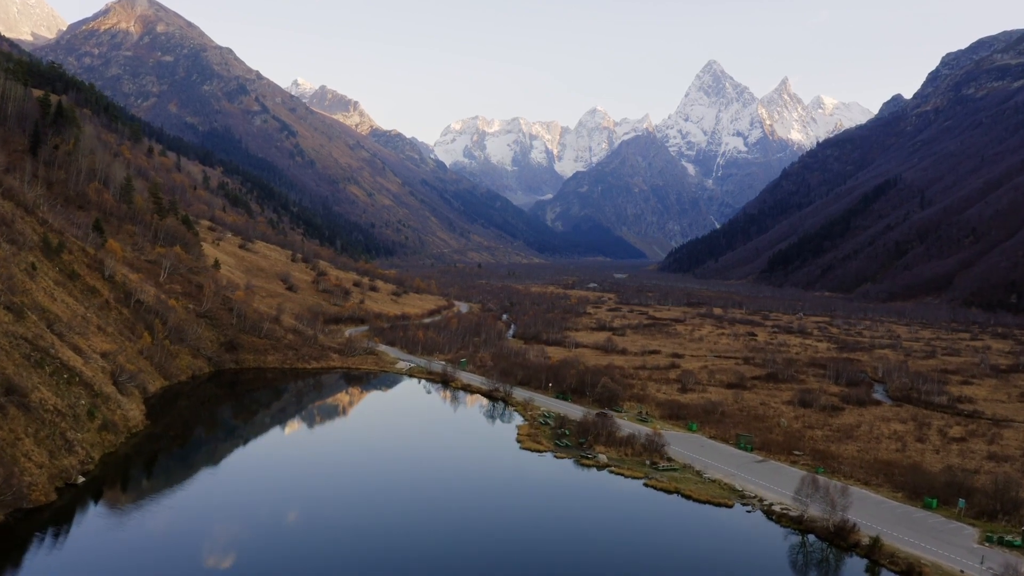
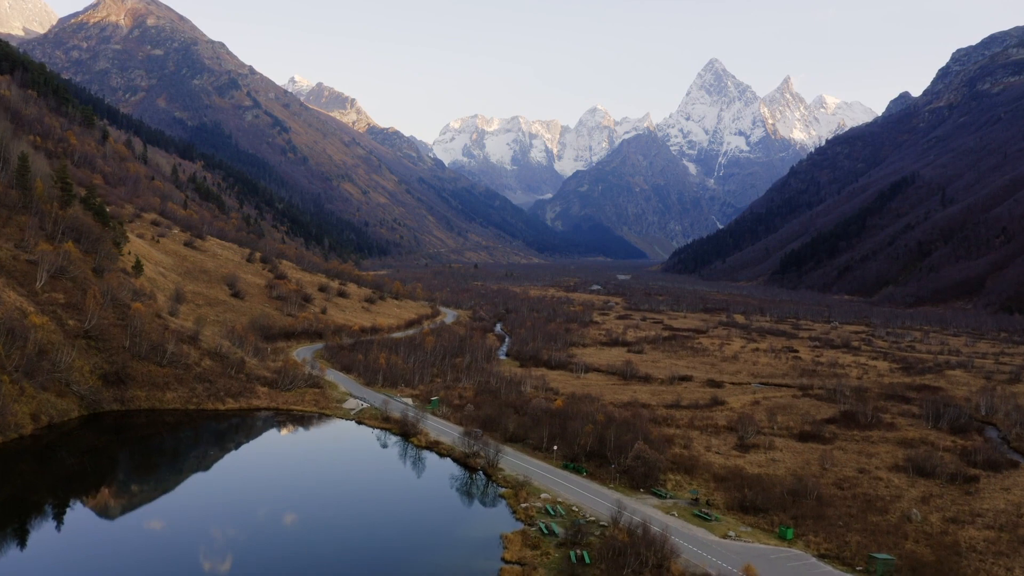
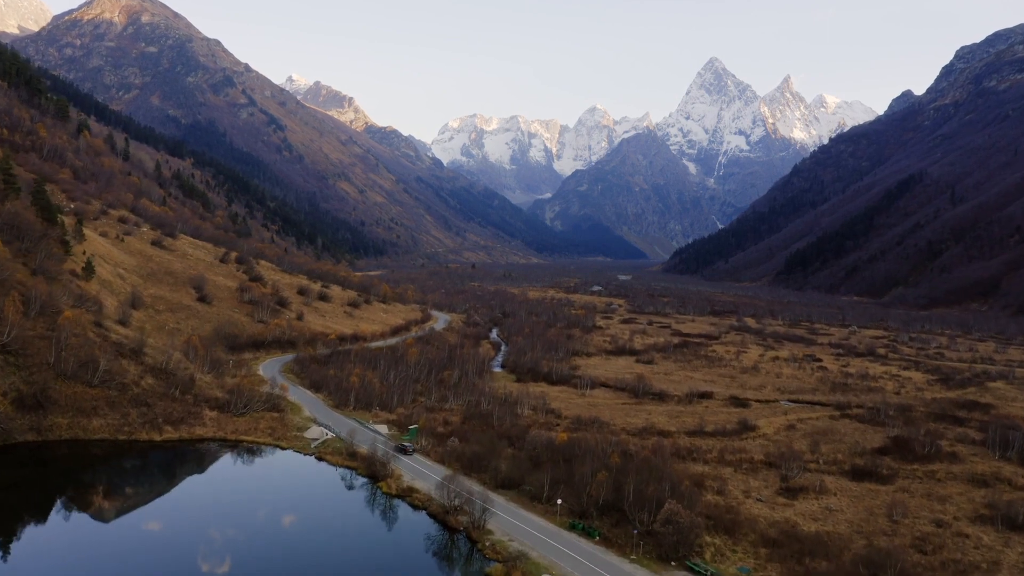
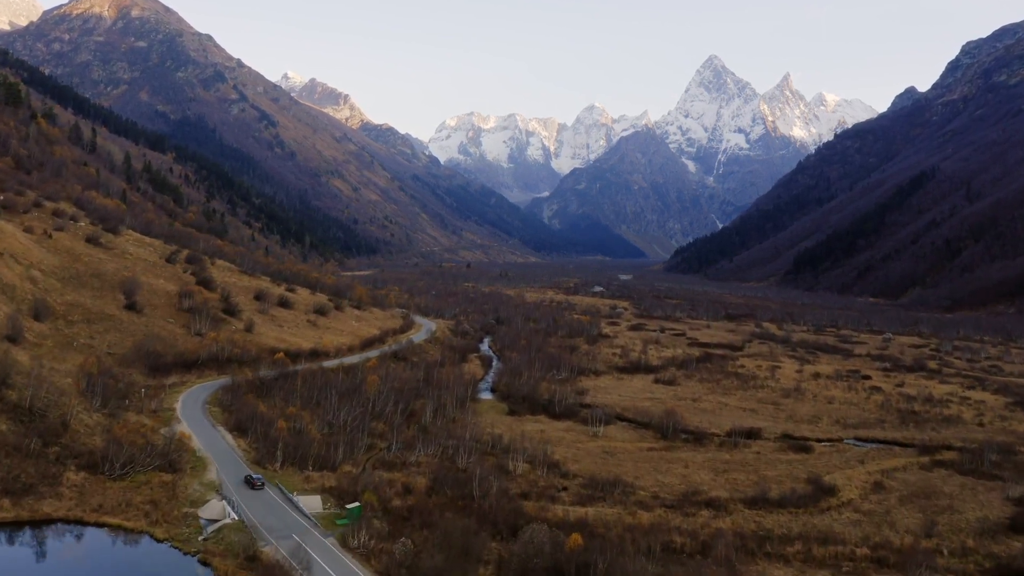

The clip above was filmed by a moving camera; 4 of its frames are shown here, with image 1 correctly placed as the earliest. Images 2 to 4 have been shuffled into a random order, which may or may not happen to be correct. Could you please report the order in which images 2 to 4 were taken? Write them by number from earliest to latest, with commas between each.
2, 3, 4
